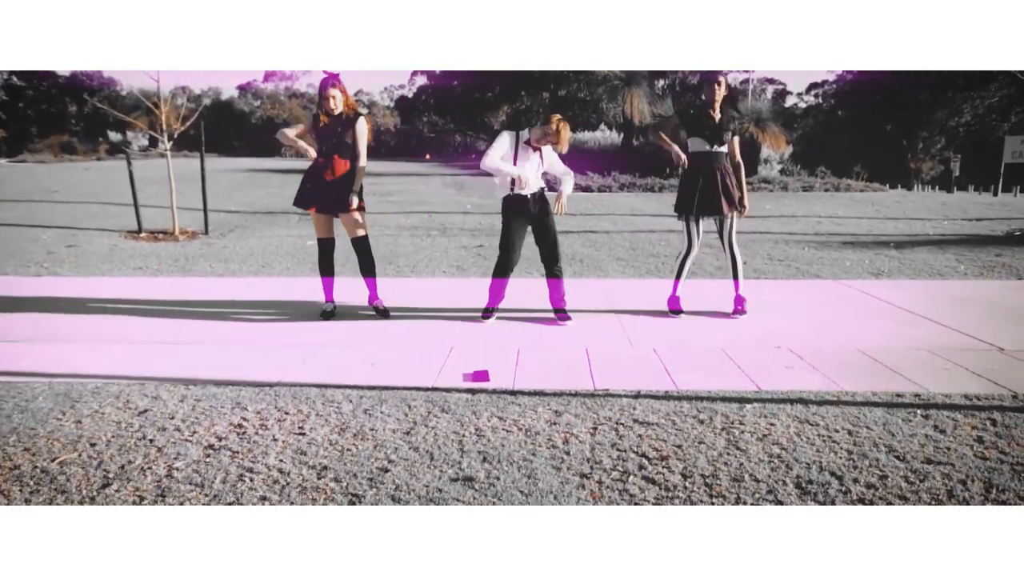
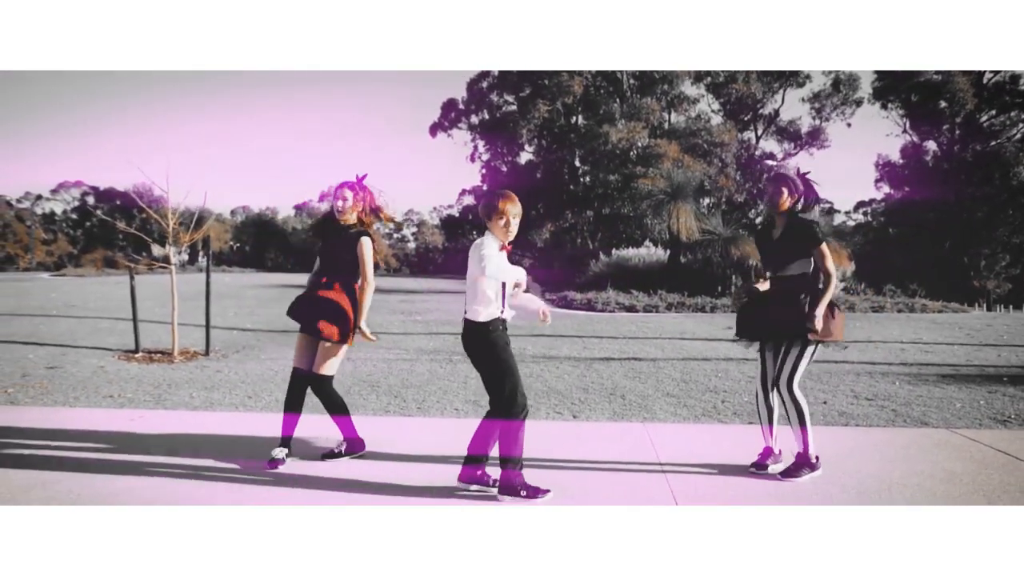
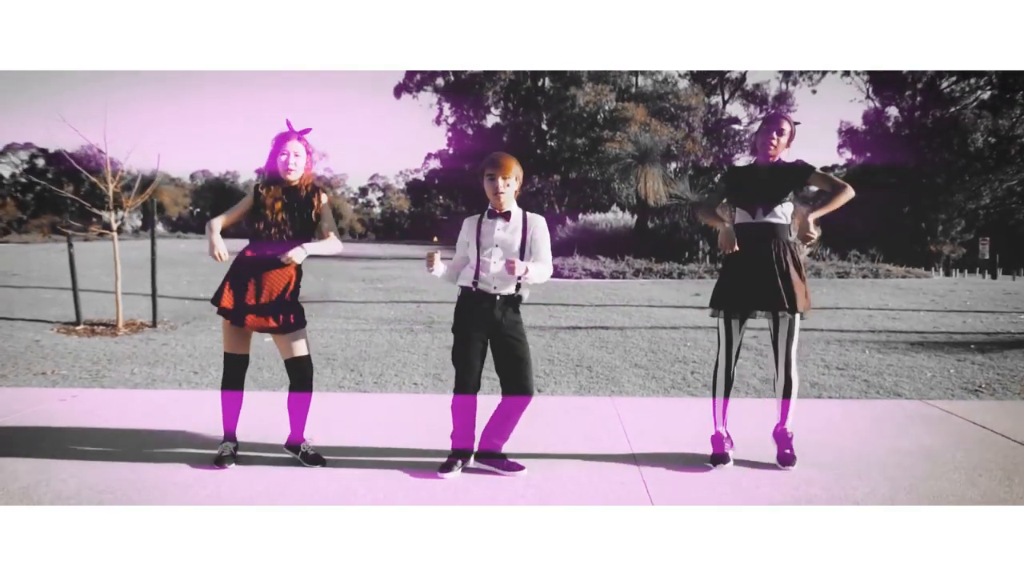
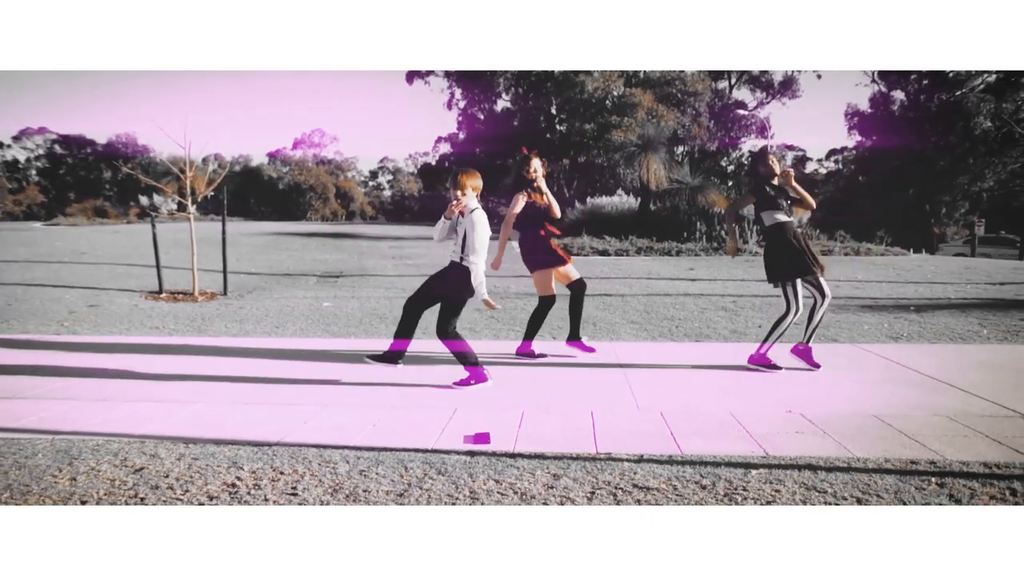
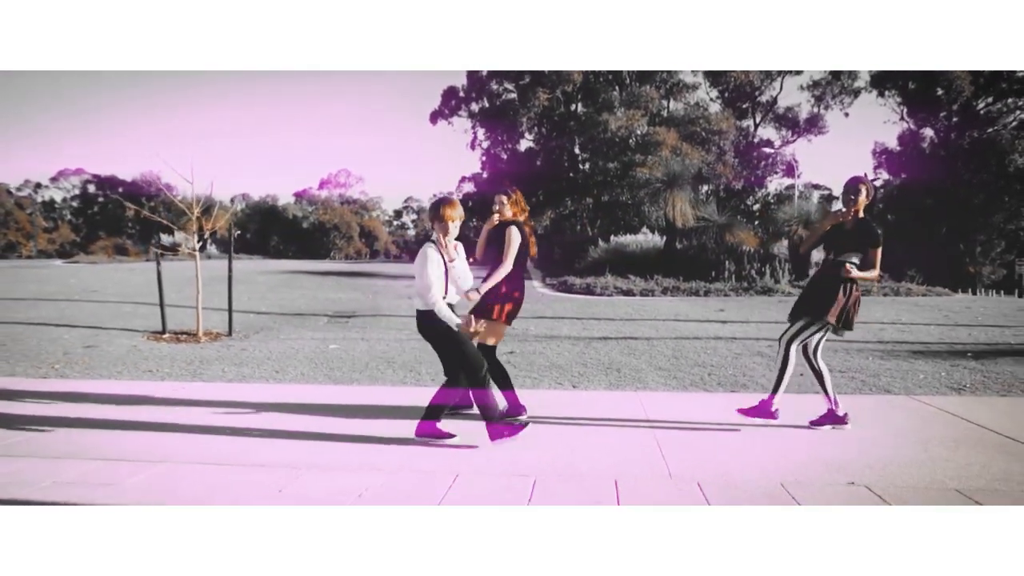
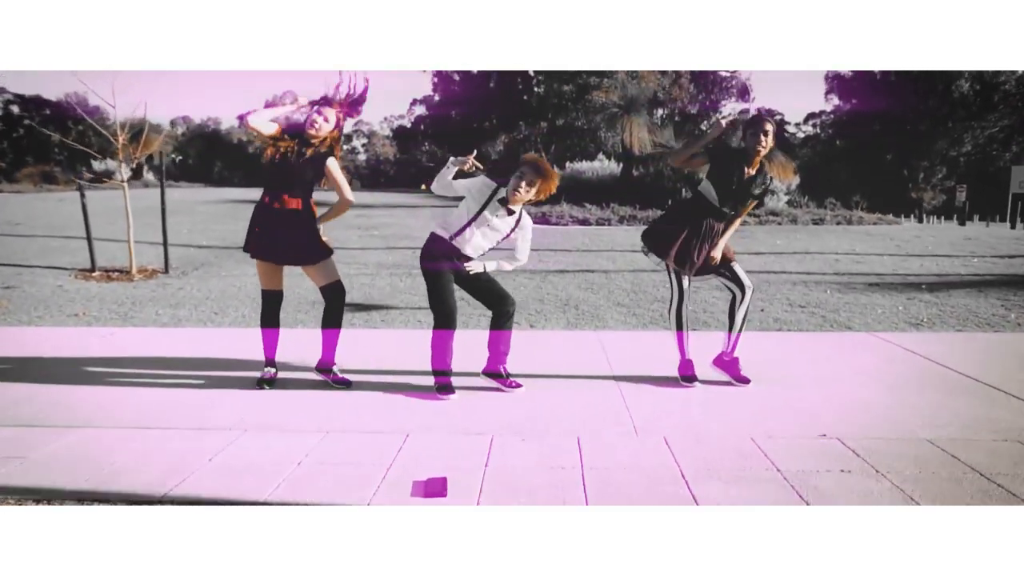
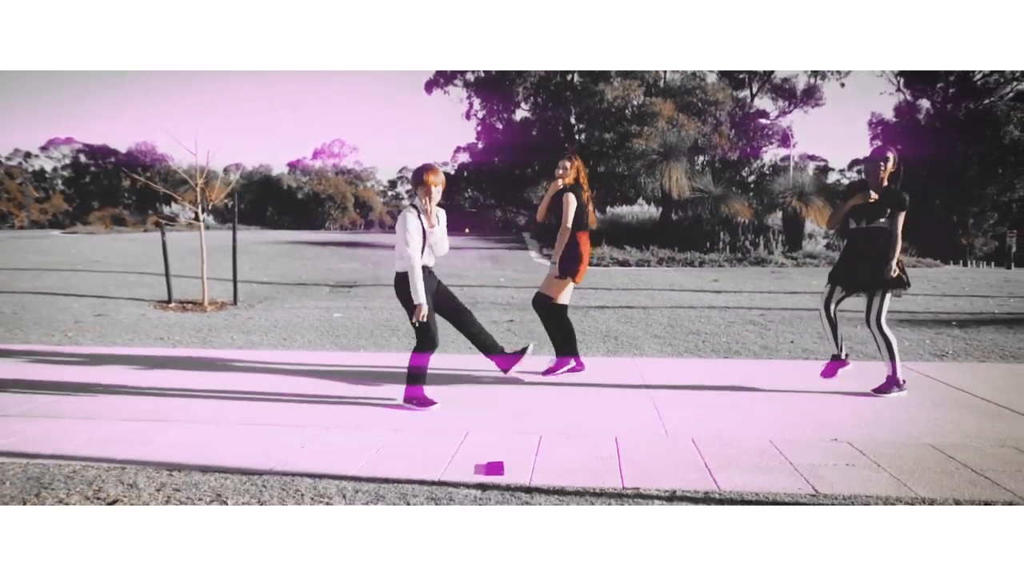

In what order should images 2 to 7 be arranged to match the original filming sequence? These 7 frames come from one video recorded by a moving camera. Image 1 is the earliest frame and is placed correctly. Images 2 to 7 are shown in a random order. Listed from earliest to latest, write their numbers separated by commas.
6, 3, 2, 5, 7, 4
